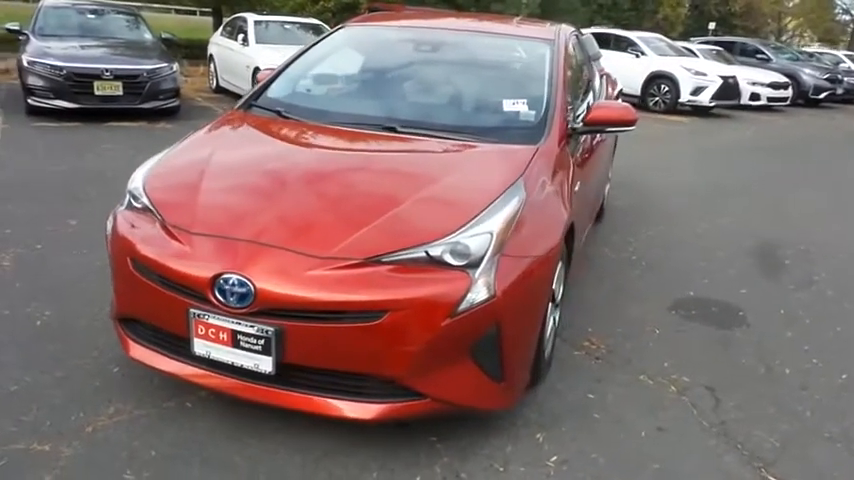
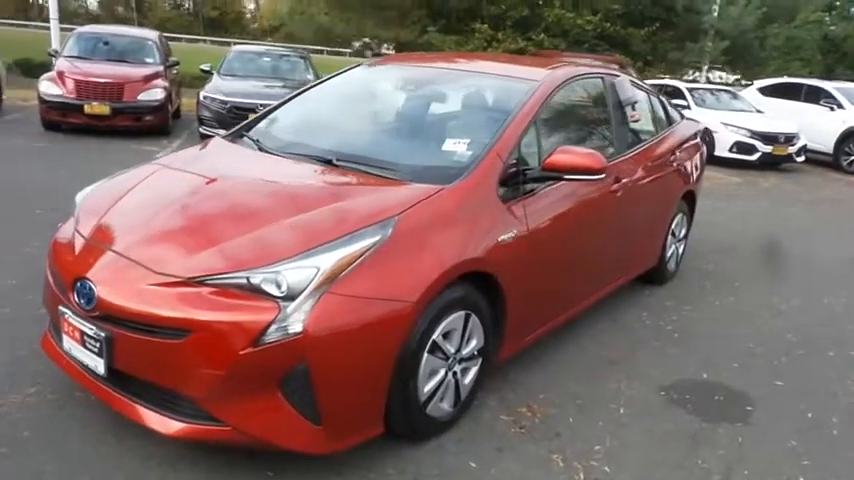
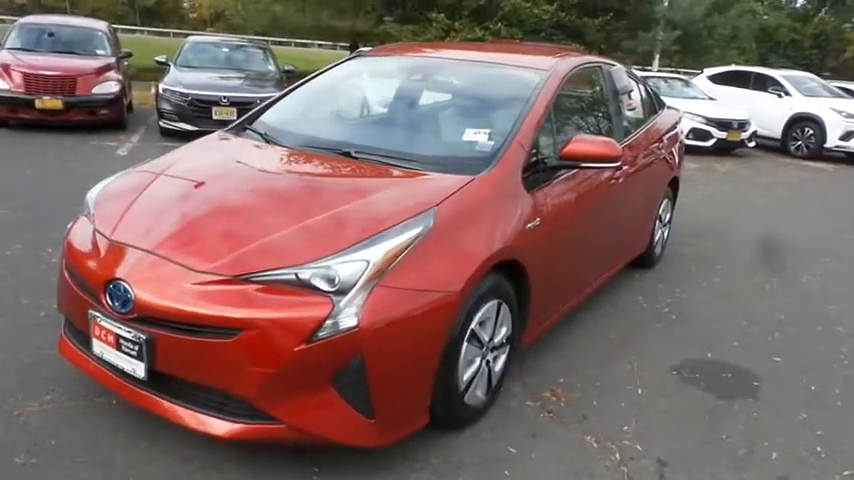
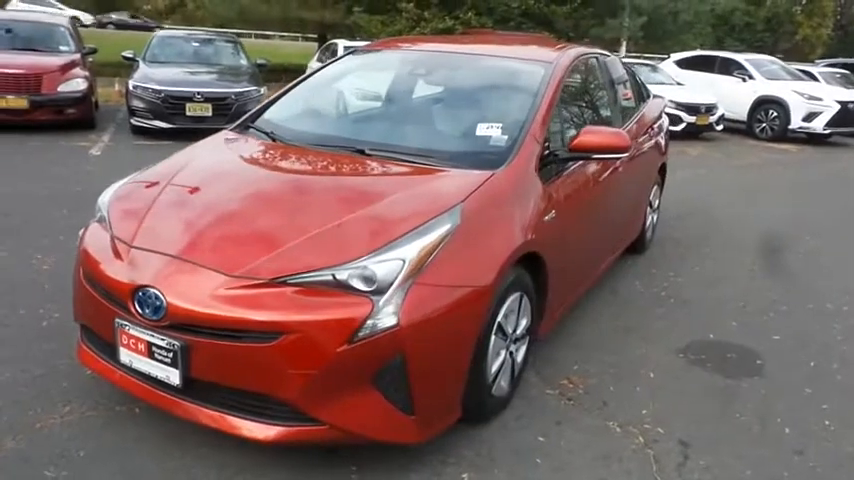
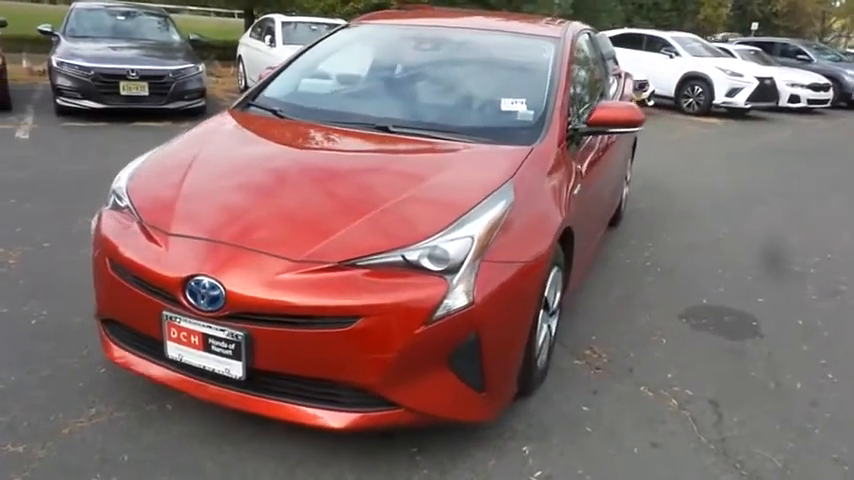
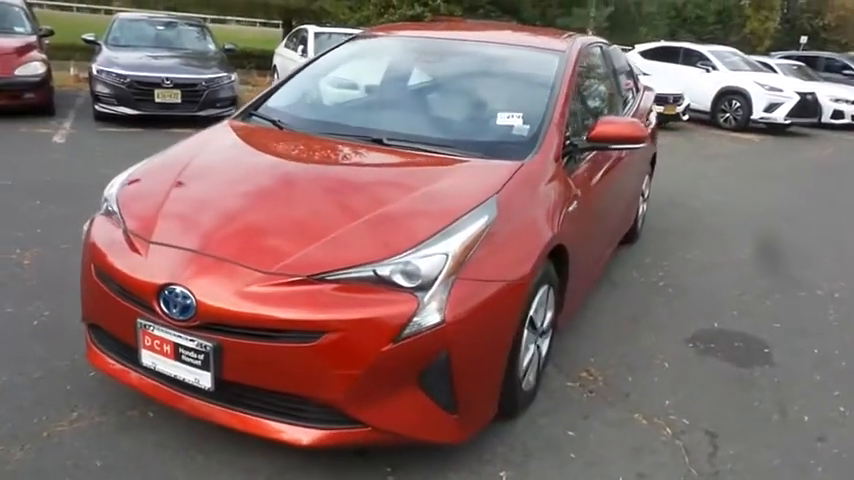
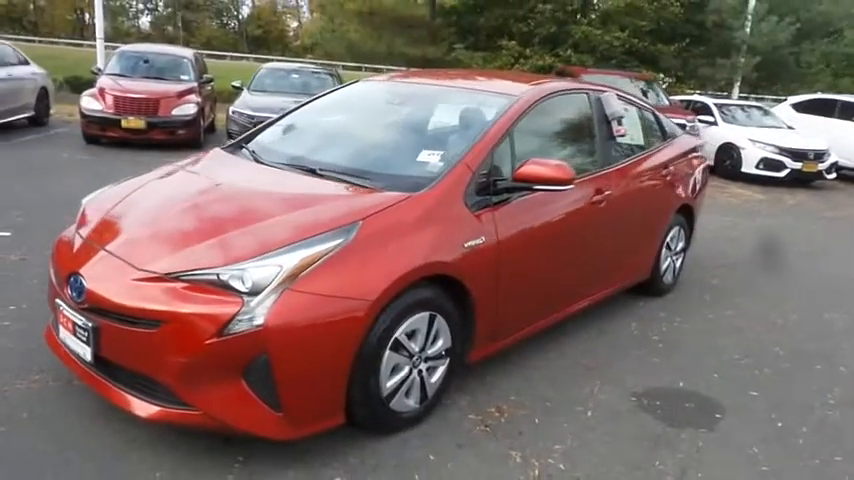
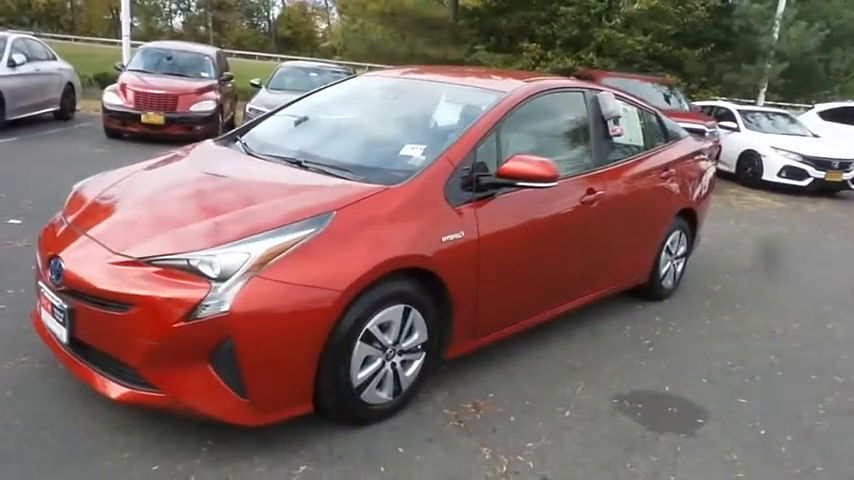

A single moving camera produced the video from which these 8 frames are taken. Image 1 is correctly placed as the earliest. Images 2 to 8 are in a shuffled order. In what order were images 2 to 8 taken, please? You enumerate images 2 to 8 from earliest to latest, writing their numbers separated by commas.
5, 6, 4, 3, 2, 7, 8
